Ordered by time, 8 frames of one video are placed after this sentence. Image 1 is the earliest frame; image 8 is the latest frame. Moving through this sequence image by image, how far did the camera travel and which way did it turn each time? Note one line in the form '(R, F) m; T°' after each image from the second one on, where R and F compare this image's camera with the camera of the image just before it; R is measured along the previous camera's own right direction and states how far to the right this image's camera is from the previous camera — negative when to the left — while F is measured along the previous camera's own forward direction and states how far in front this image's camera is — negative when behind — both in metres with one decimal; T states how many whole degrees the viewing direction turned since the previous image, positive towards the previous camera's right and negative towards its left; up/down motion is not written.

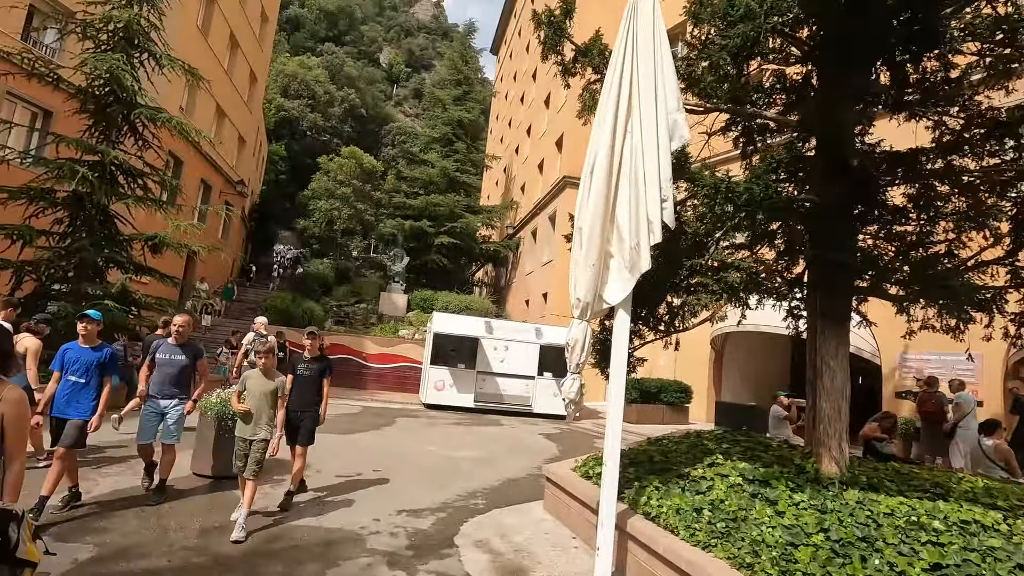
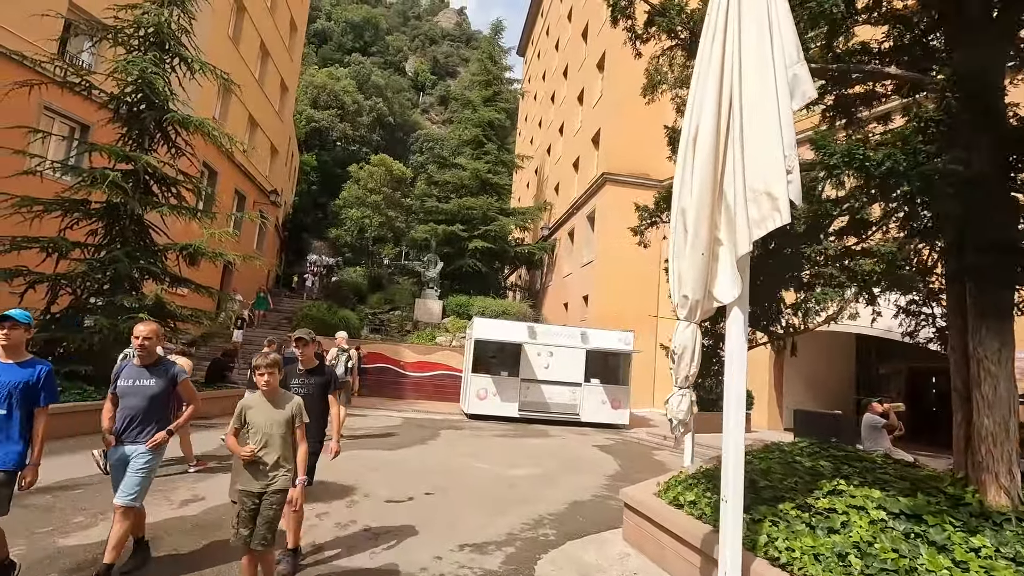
(-0.4, +0.7) m; -3°
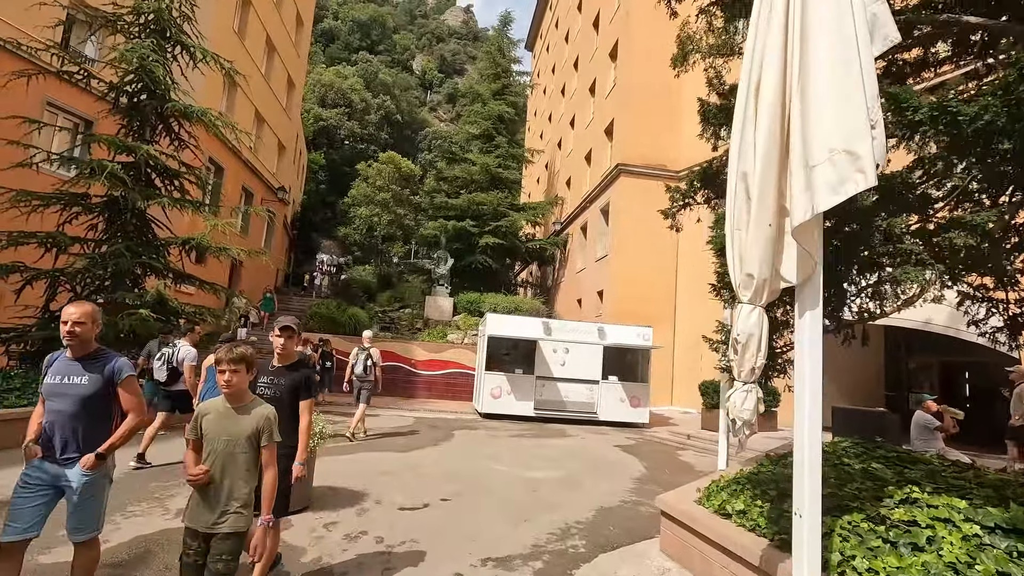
(-0.1, +0.5) m; -1°
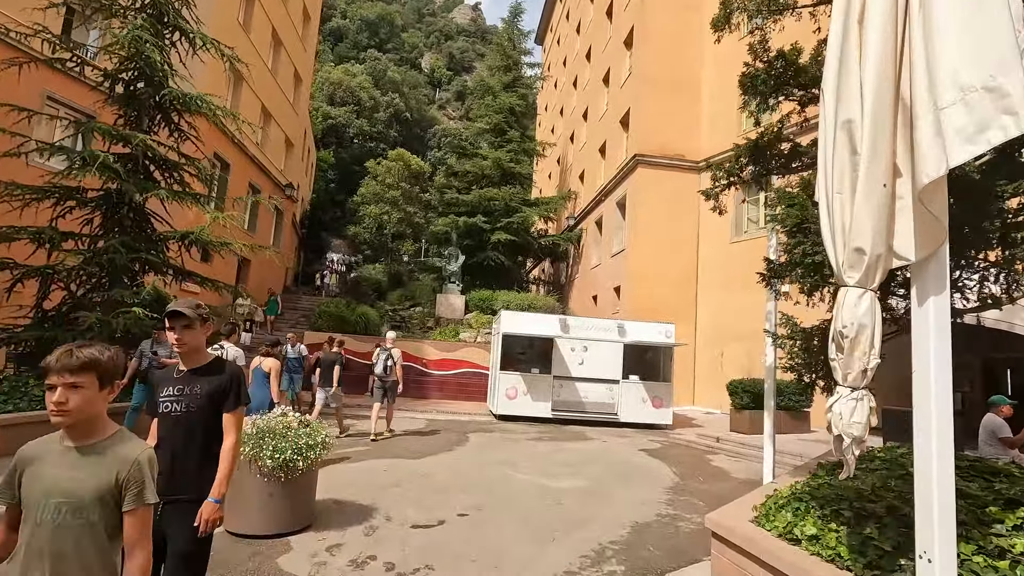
(-0.1, +0.6) m; -1°
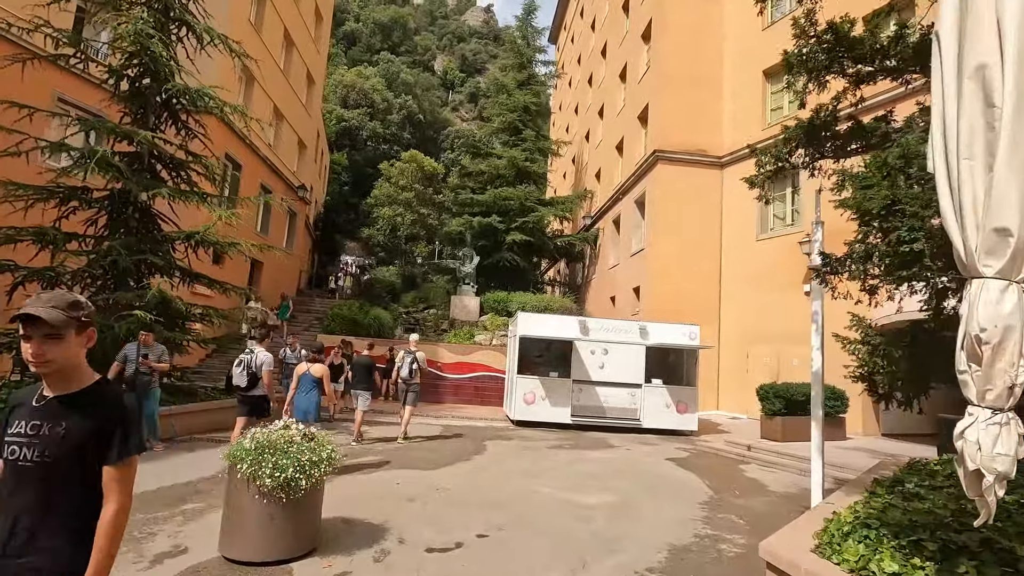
(-0.1, +0.5) m; -1°
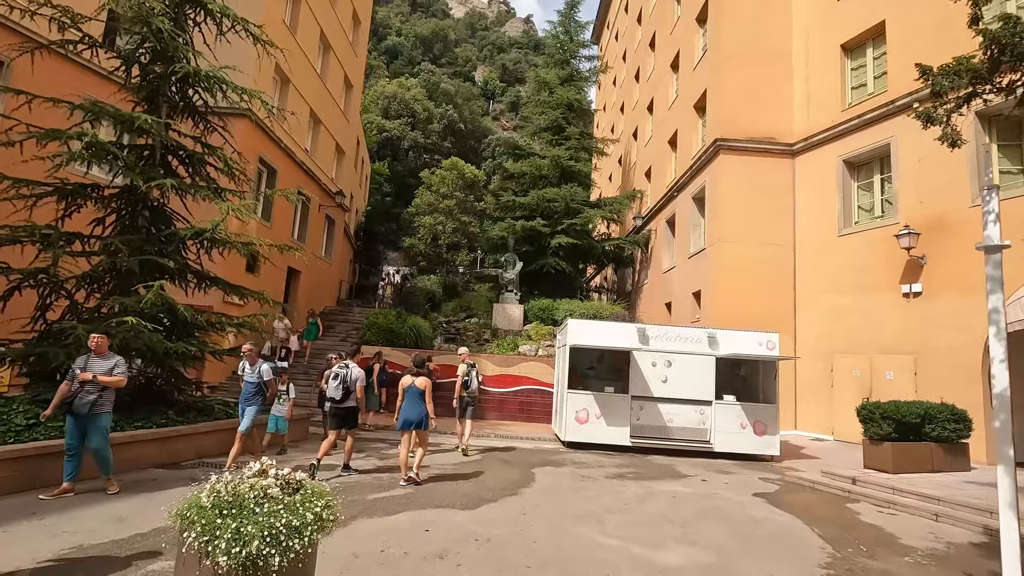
(-0.1, +1.4) m; -5°
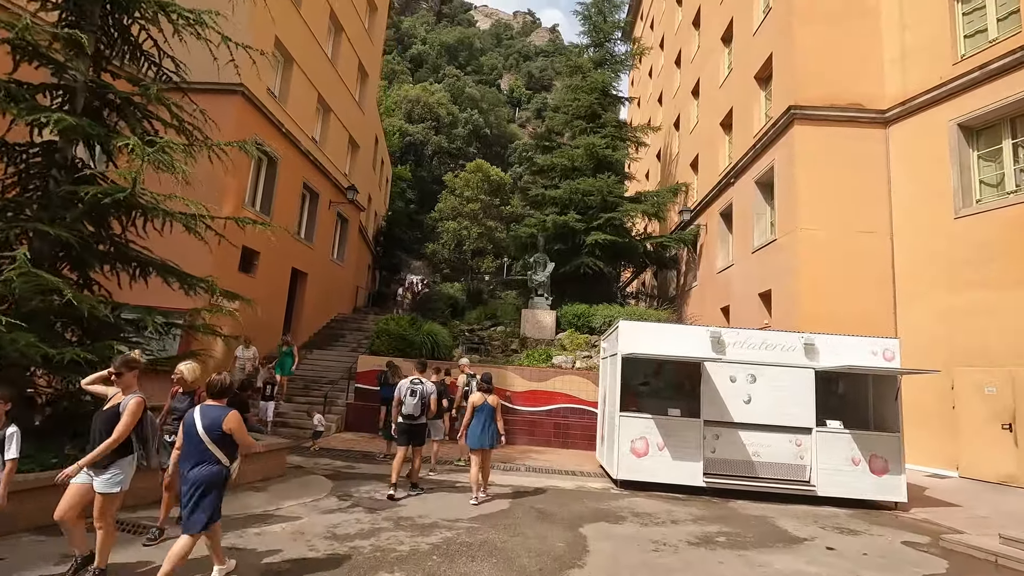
(-0.1, +2.4) m; -3°
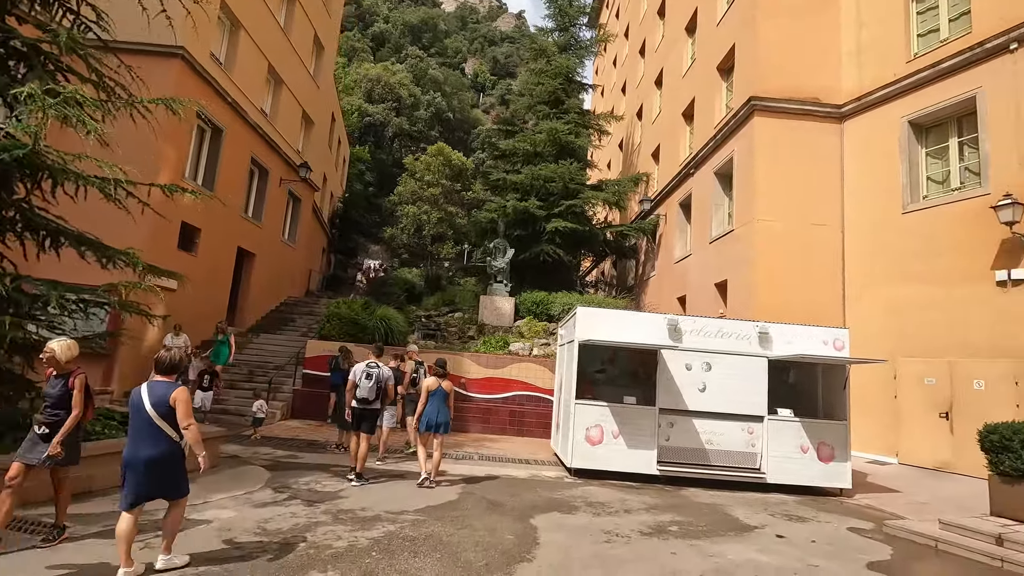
(+0.1, +0.3) m; +4°
